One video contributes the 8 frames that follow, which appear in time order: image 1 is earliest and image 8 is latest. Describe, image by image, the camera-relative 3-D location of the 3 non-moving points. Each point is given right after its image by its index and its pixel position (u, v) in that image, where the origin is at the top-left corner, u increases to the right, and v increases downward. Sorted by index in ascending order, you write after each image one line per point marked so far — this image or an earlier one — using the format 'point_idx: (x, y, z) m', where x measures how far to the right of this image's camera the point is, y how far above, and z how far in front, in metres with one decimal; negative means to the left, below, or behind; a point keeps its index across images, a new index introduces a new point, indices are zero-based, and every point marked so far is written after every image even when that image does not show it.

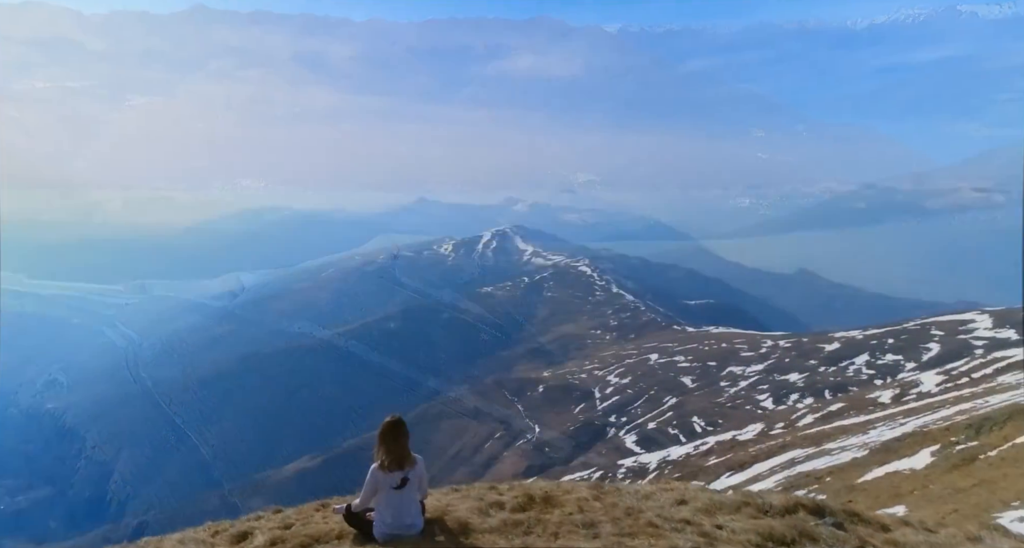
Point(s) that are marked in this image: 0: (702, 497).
0: (+4.8, -5.8, +15.4) m
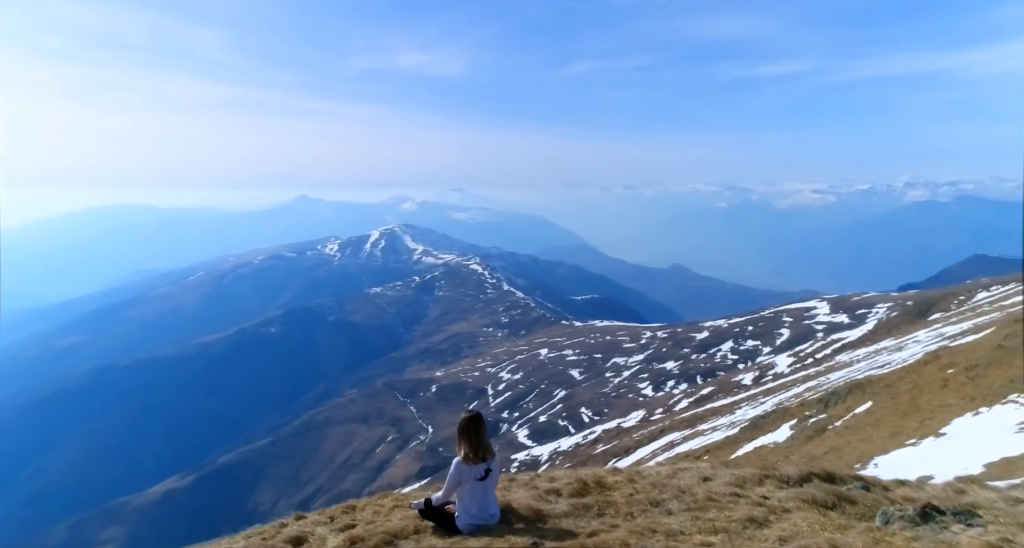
0: (+5.8, -5.6, +16.9) m
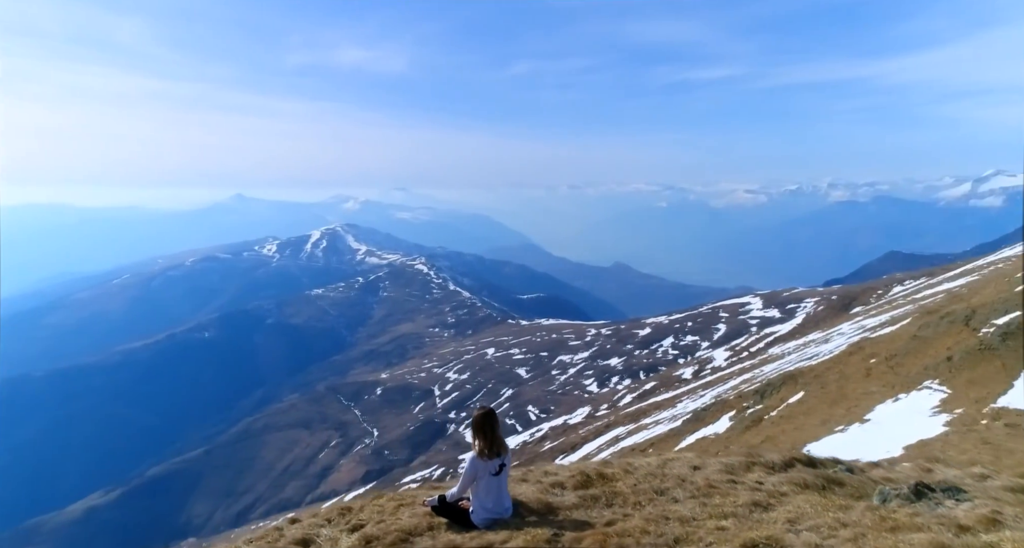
0: (+5.8, -5.4, +17.5) m
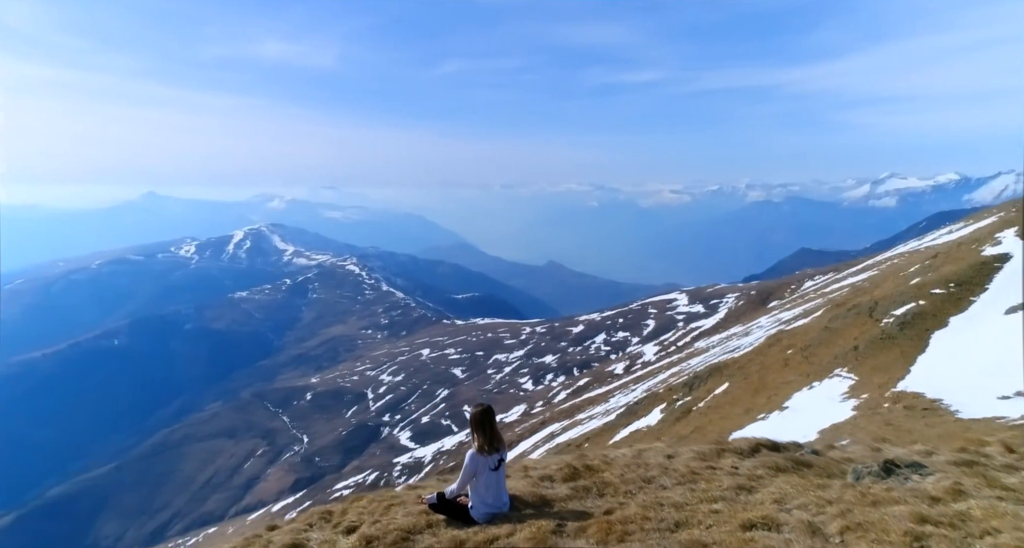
0: (+5.2, -5.3, +18.2) m
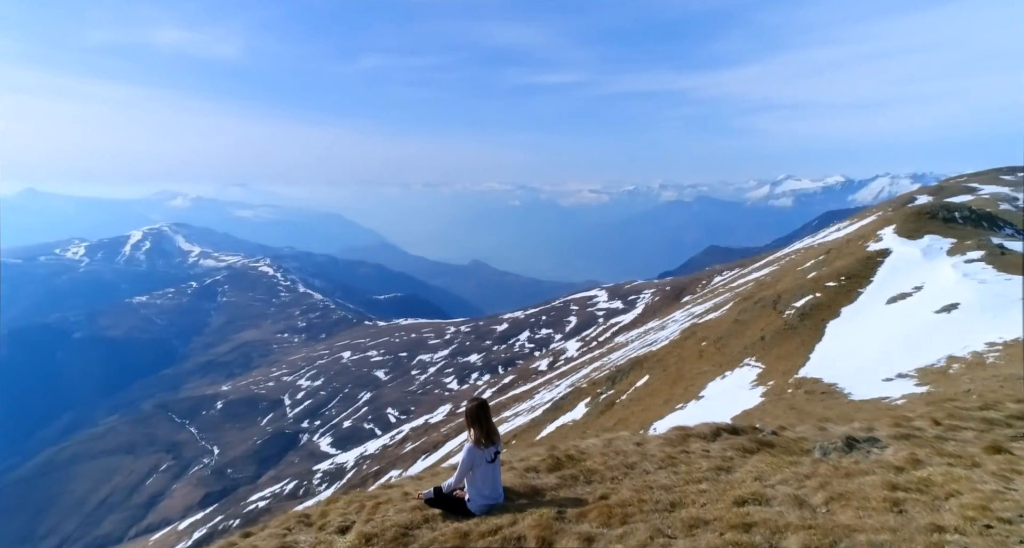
0: (+4.4, -5.1, +19.0) m
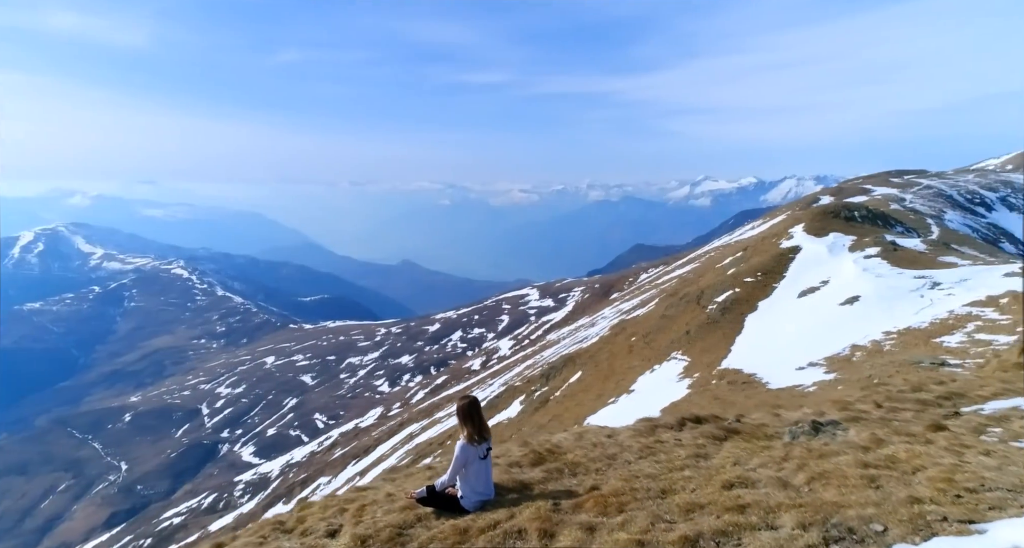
0: (+3.6, -5.0, +19.5) m
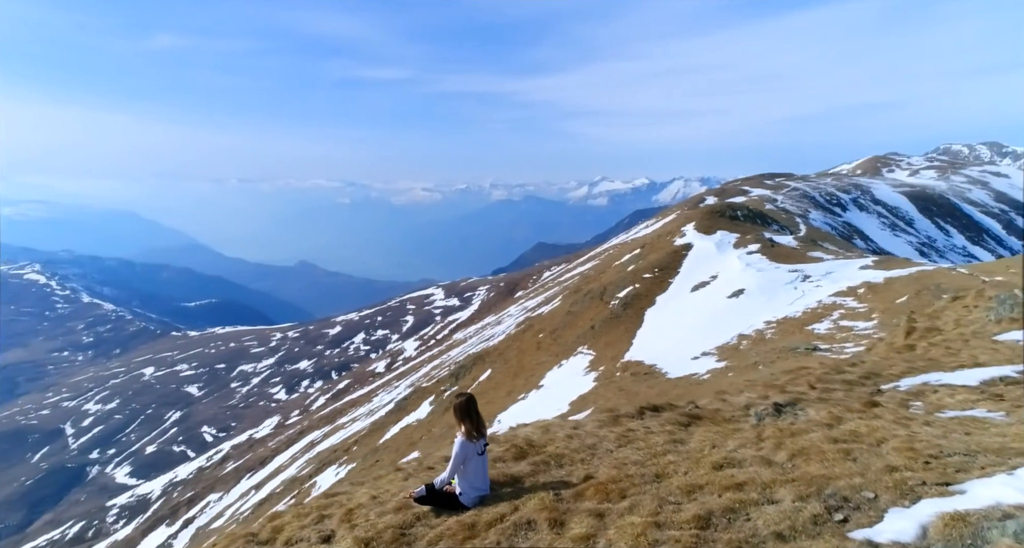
0: (+2.5, -4.8, +19.9) m
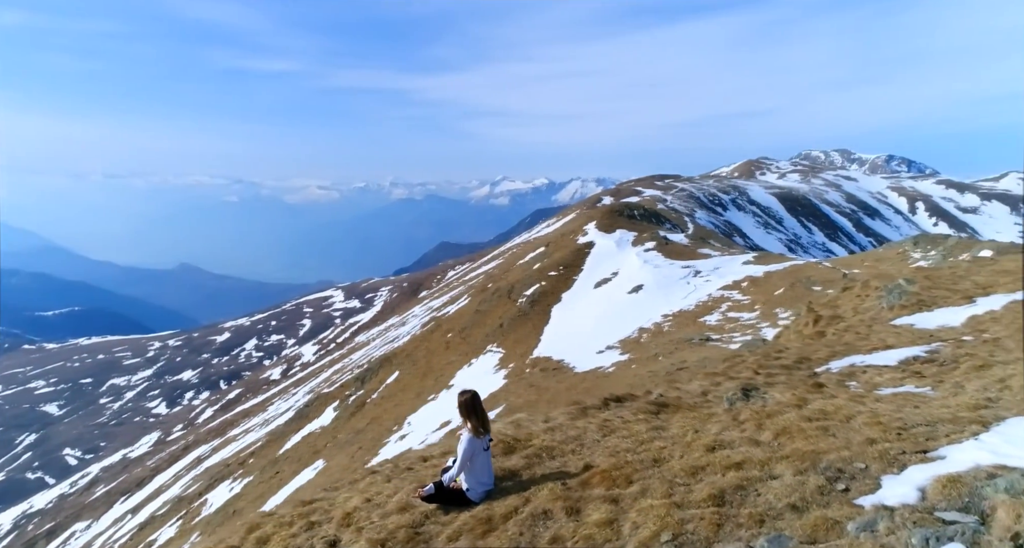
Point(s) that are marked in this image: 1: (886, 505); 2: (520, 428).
0: (+1.6, -4.7, +20.2) m
1: (+6.4, -4.0, +10.5) m
2: (+0.1, -4.9, +19.3) m
